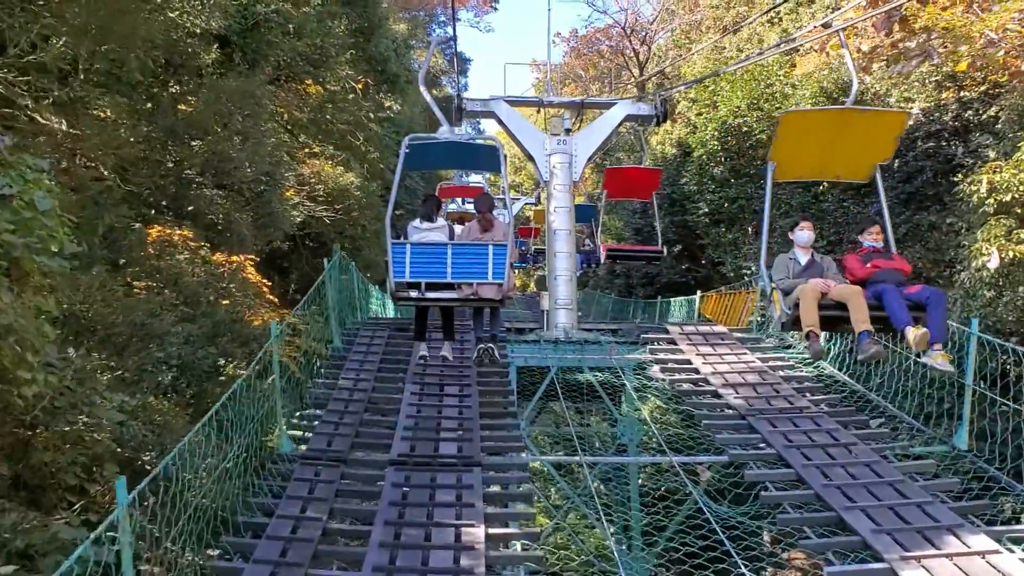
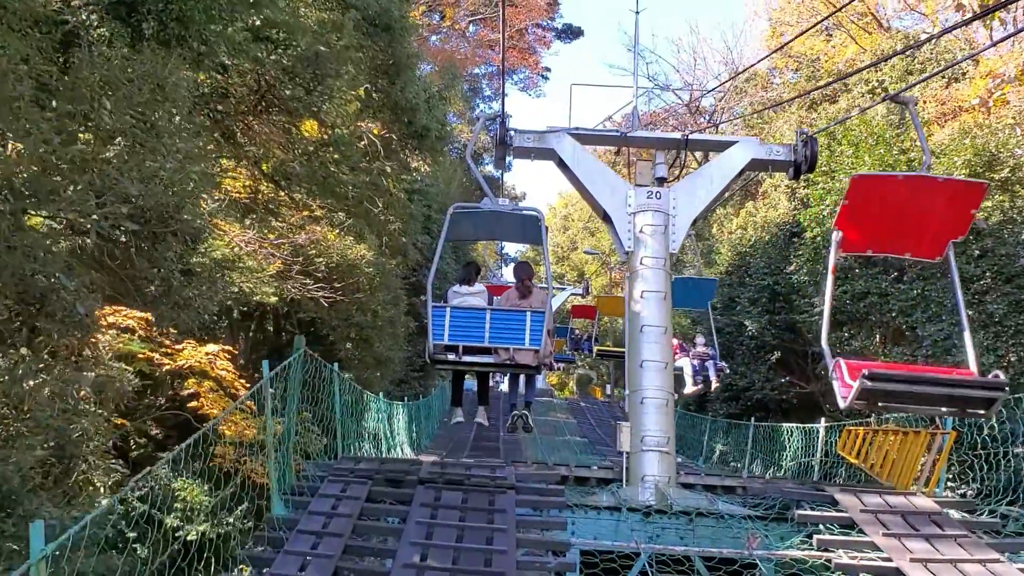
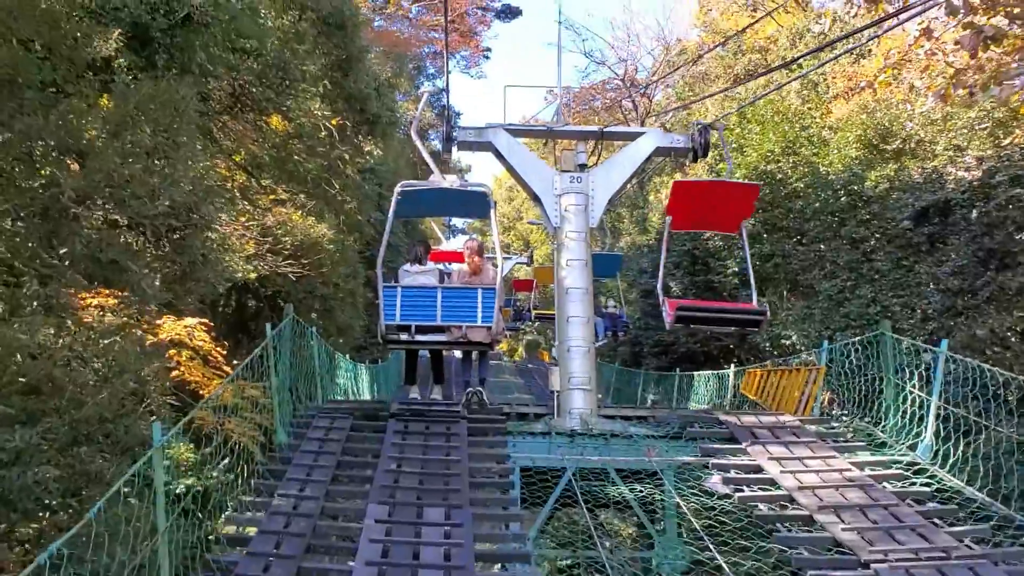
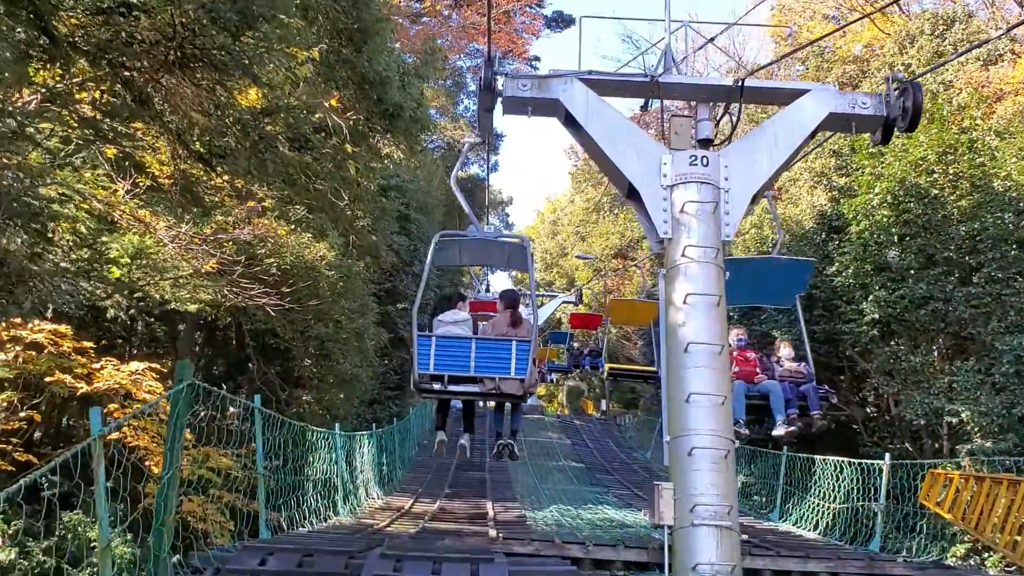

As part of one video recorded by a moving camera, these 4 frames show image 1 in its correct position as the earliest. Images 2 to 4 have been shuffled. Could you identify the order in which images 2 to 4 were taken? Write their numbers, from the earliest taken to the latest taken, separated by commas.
3, 2, 4
